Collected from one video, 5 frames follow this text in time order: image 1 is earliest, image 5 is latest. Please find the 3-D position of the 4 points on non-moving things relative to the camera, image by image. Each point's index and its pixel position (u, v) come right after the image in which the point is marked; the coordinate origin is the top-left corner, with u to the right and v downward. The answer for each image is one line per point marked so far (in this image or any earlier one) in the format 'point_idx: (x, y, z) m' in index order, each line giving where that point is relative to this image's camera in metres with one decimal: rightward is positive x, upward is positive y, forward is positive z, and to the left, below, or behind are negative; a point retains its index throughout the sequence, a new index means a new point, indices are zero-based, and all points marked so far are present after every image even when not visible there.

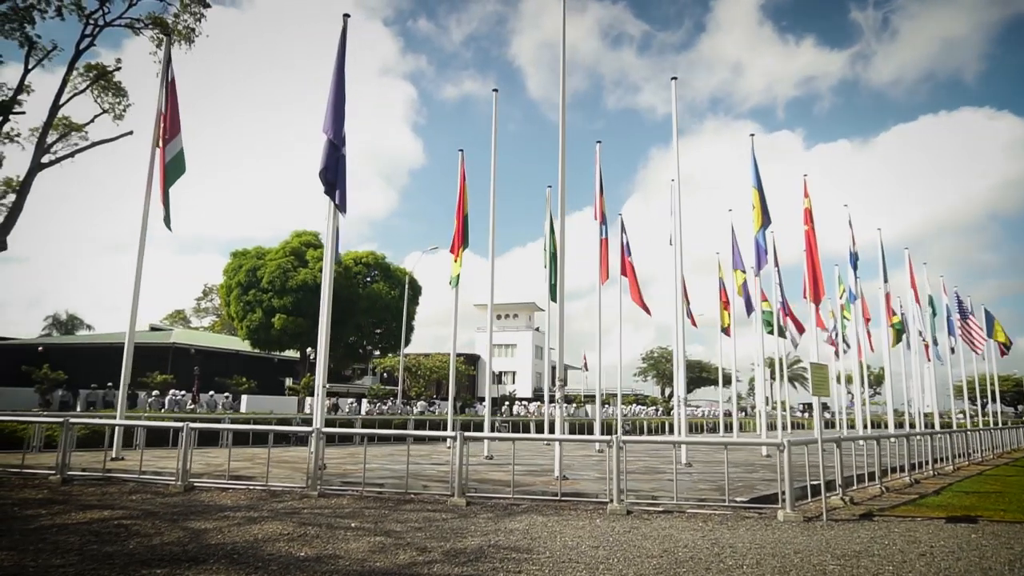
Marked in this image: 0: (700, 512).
0: (+2.9, -3.5, +10.9) m
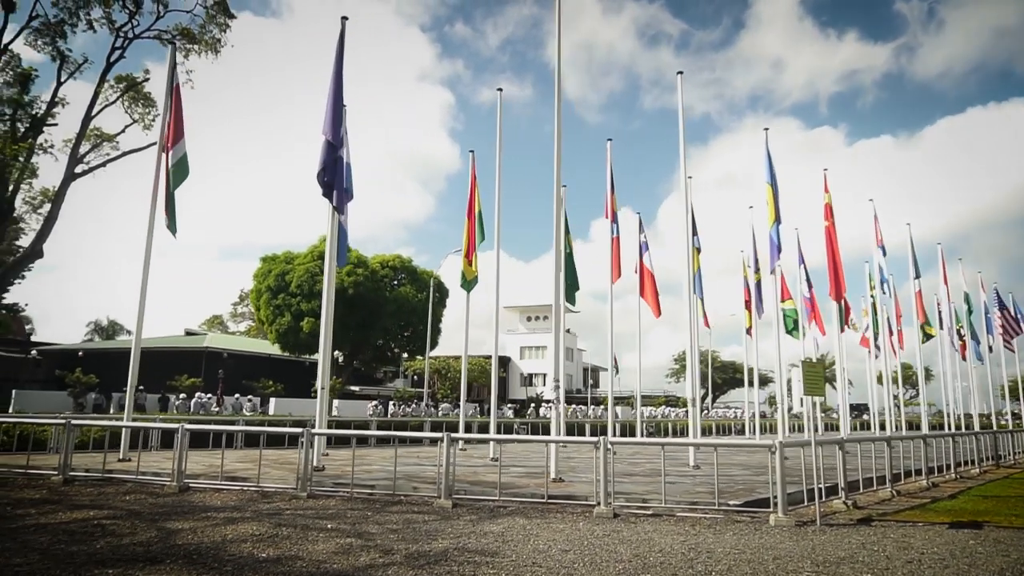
0: (+2.7, -3.4, +10.6) m
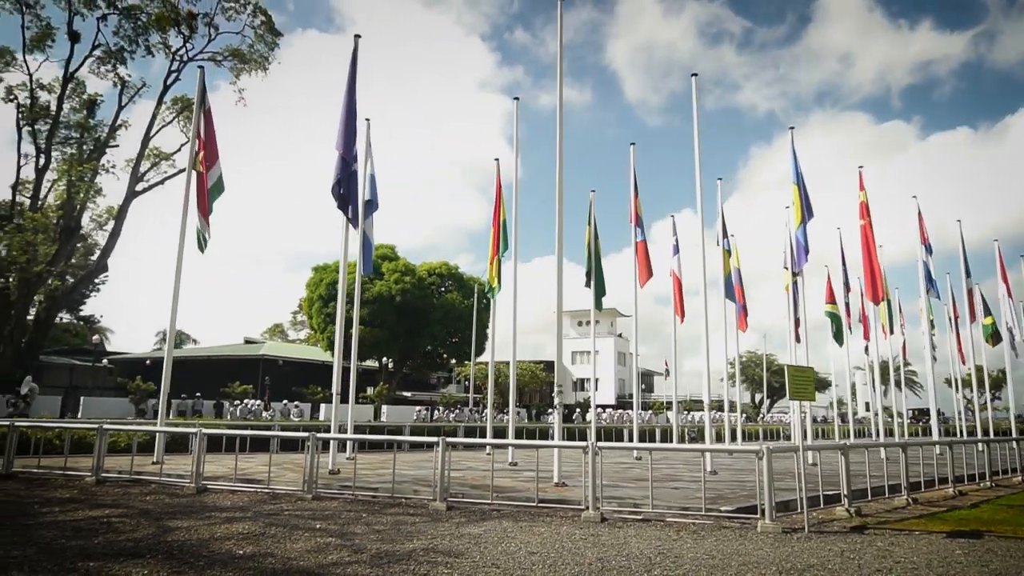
0: (+2.5, -3.5, +10.6) m
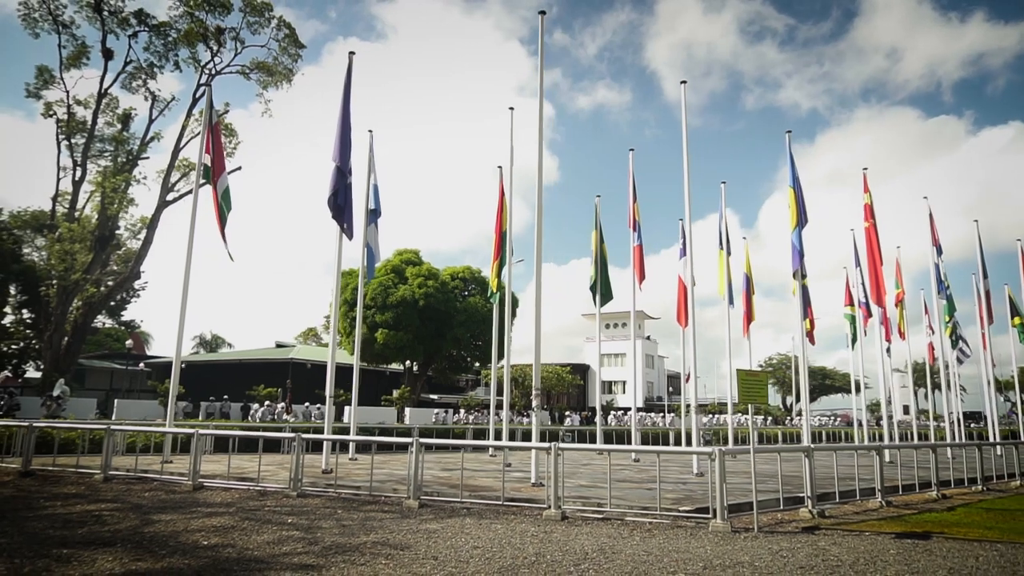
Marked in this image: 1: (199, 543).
0: (+1.9, -3.6, +10.9) m
1: (-3.8, -3.1, +8.6) m
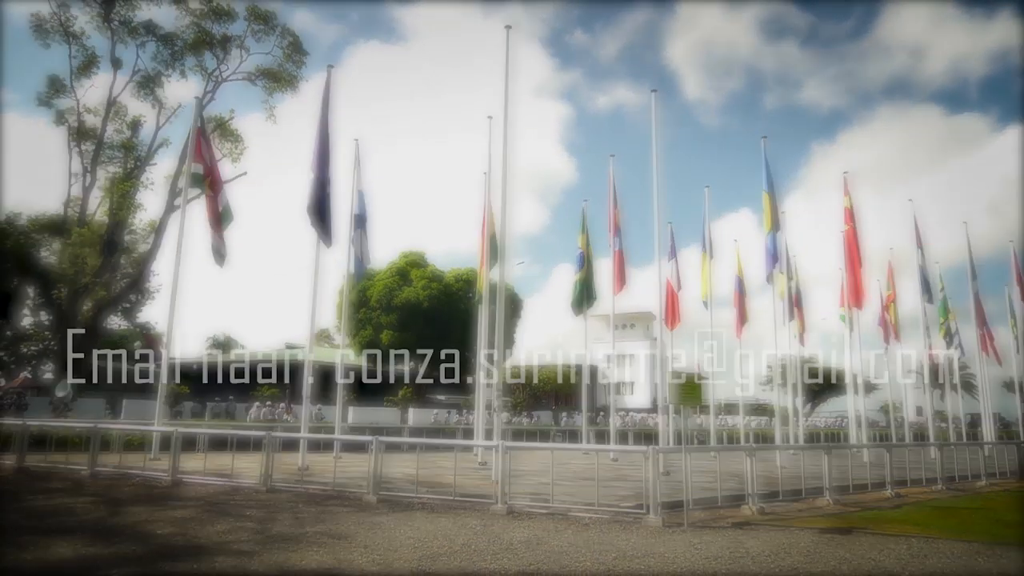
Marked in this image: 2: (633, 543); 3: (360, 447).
0: (+1.1, -3.7, +11.5) m
1: (-4.7, -3.2, +9.3) m
2: (+1.7, -3.5, +9.5) m
3: (-3.0, -3.2, +14.2) m
